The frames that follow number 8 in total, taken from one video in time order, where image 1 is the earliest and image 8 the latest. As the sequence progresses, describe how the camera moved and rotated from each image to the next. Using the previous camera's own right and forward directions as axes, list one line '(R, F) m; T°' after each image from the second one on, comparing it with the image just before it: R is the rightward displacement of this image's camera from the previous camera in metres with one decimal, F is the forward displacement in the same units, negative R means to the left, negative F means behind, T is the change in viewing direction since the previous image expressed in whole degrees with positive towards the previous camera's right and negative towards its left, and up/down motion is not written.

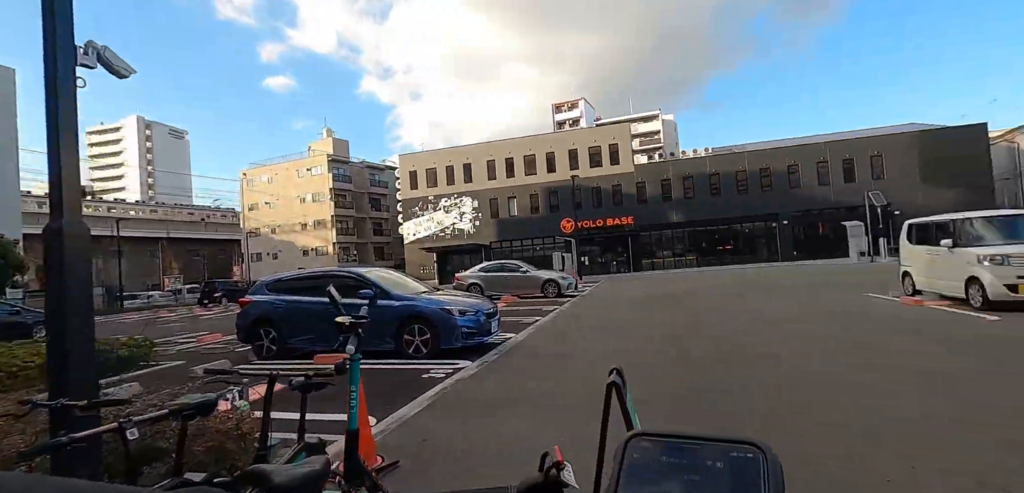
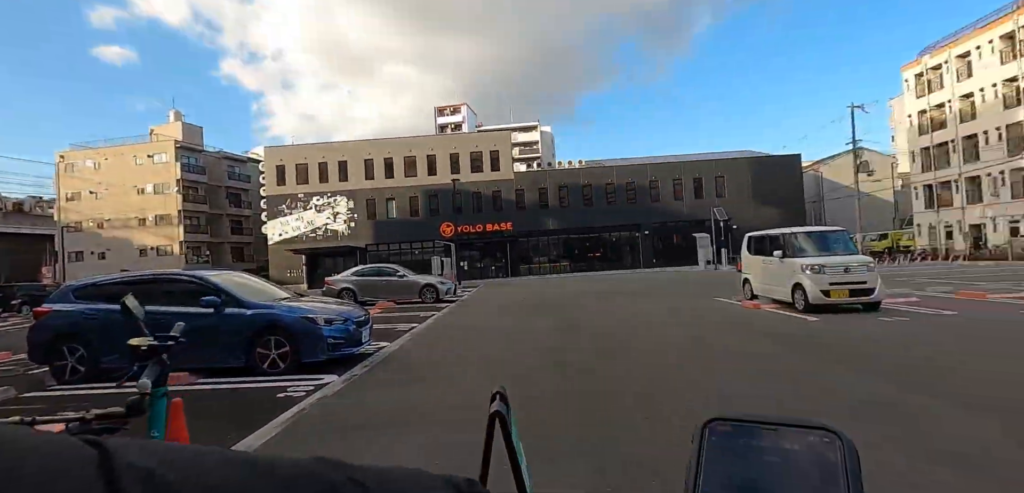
(+0.2, +0.4) m; +14°
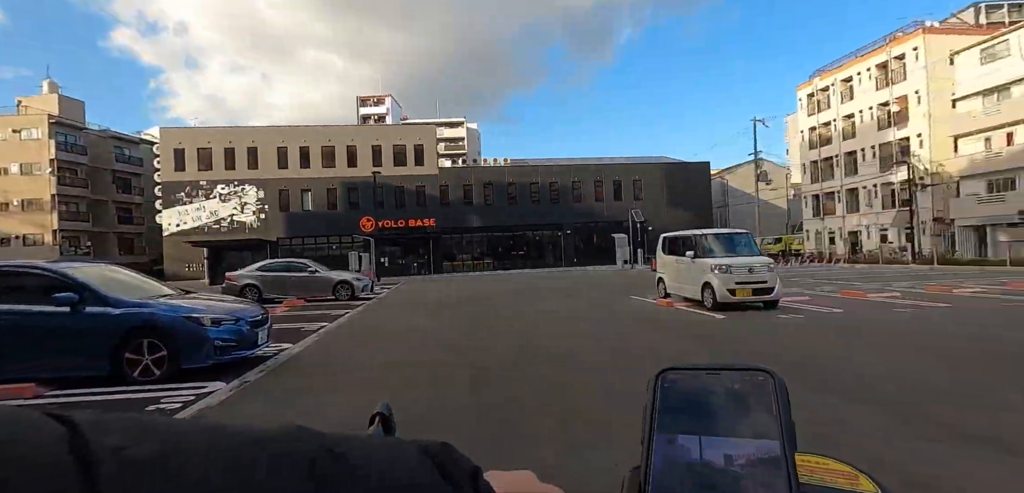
(+0.2, +0.4) m; +9°
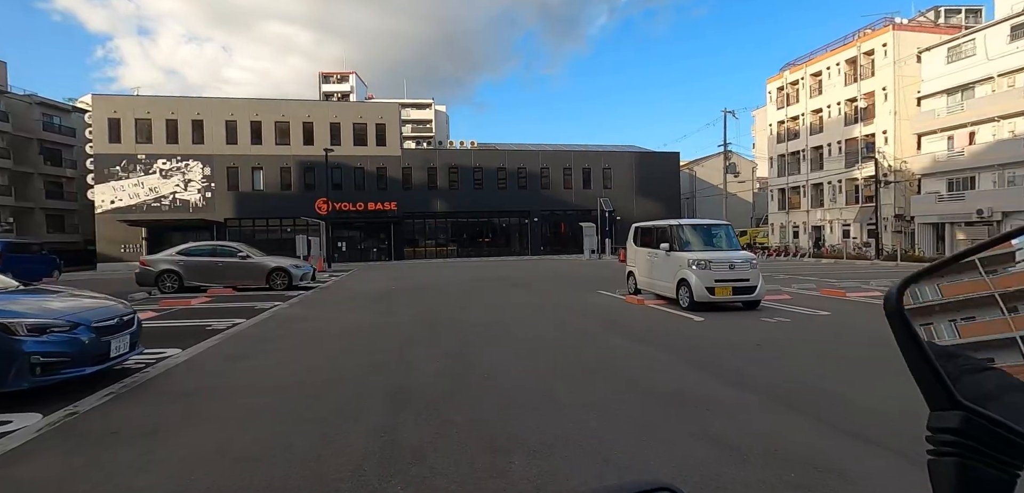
(+0.4, +1.5) m; +4°
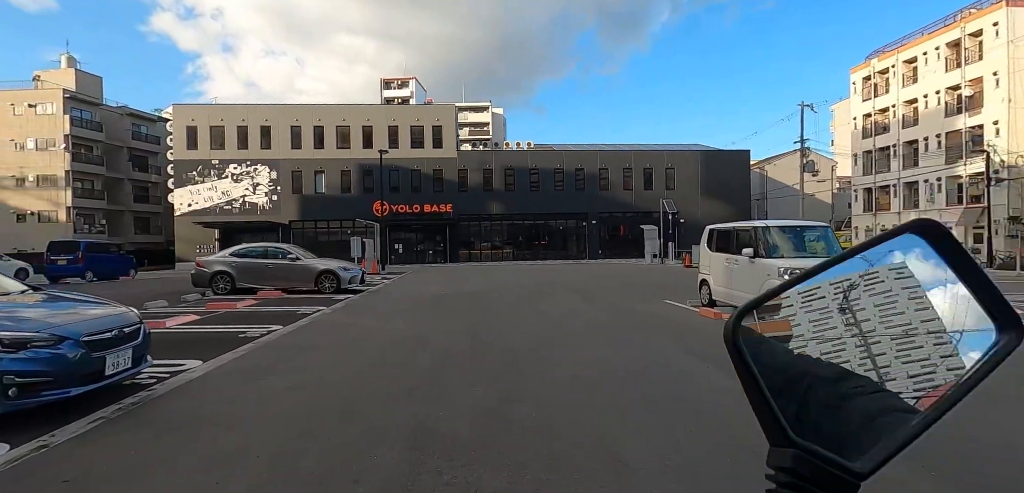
(0.0, +1.1) m; -7°
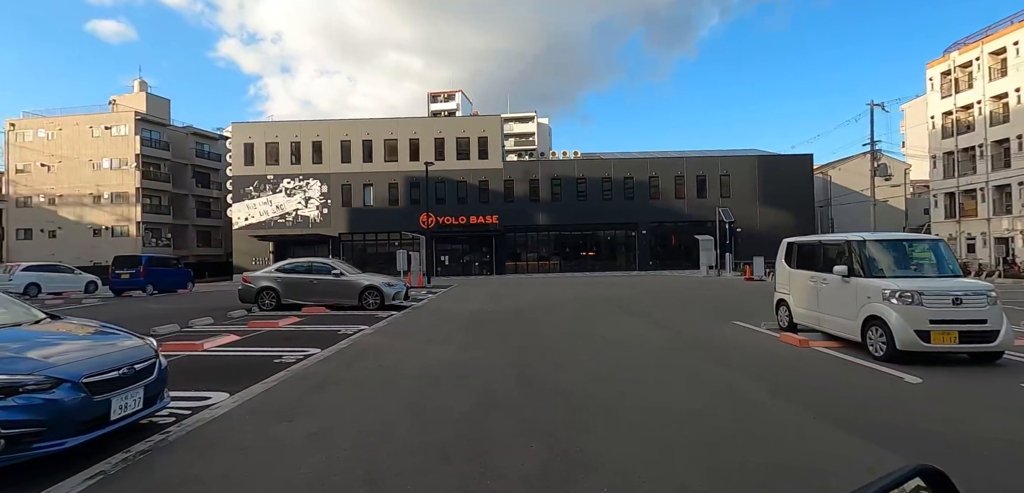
(-0.2, +0.9) m; -5°
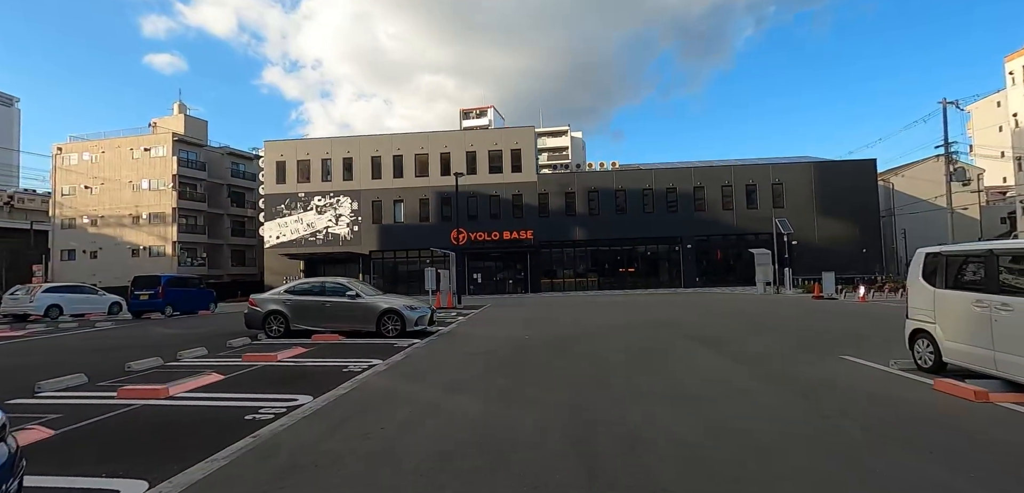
(-0.2, +2.1) m; -4°
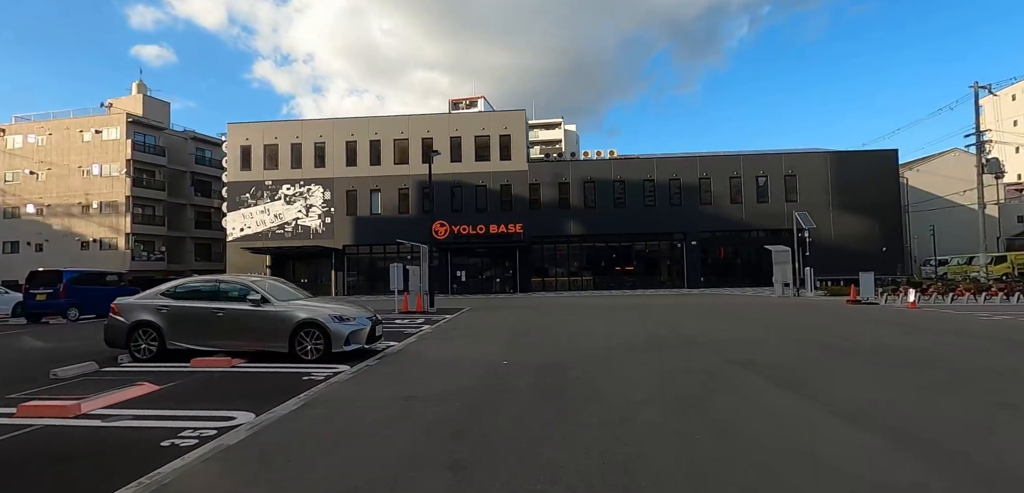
(+0.3, +3.7) m; +1°
